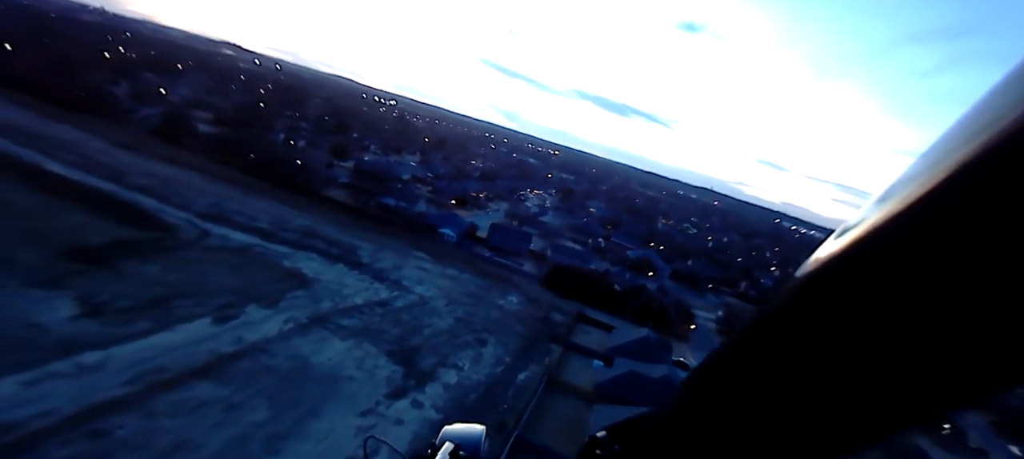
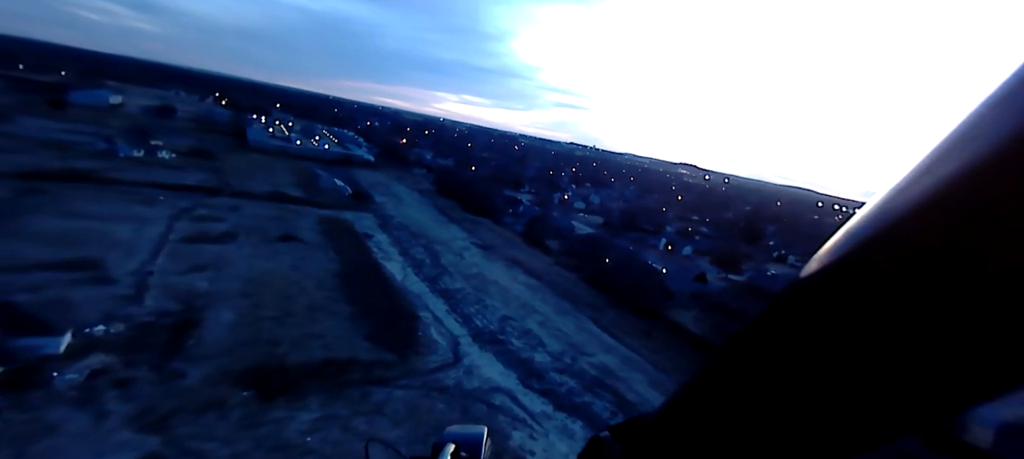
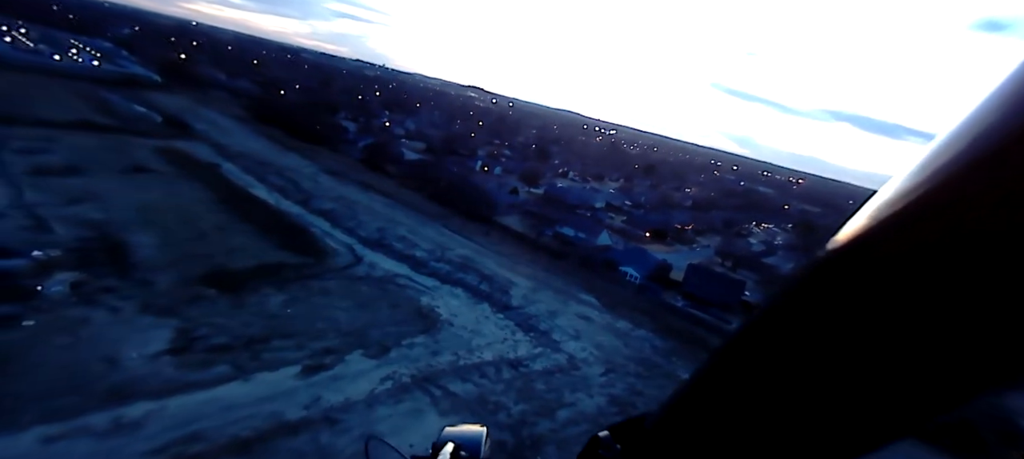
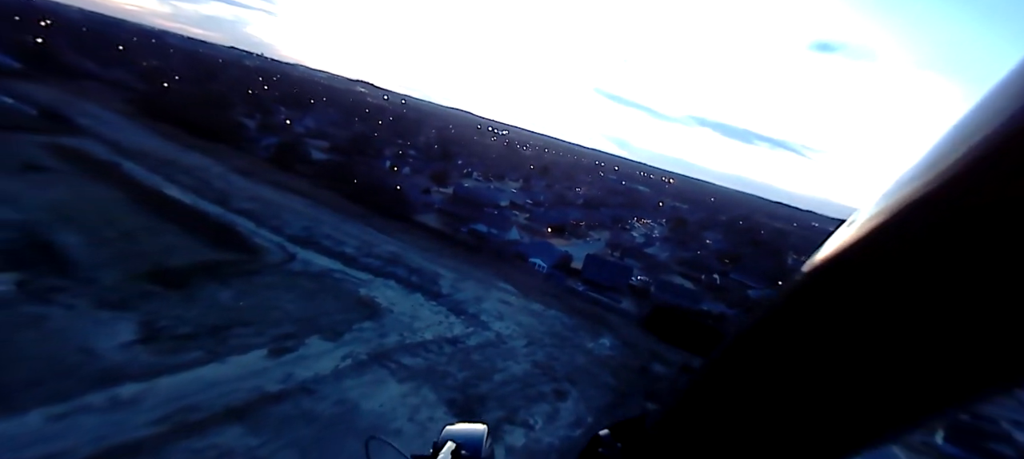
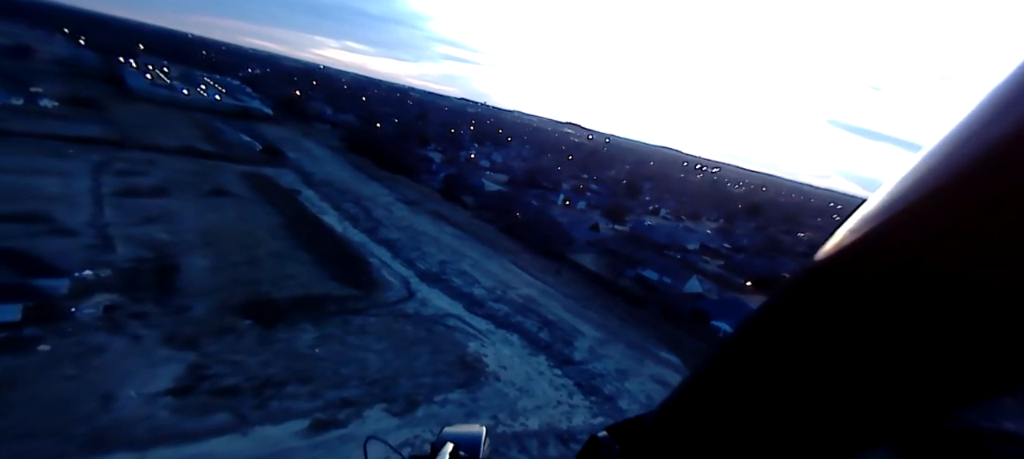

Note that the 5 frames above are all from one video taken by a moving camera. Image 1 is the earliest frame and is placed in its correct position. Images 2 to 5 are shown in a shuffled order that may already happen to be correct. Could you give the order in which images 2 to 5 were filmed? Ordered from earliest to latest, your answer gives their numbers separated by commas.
4, 3, 5, 2
